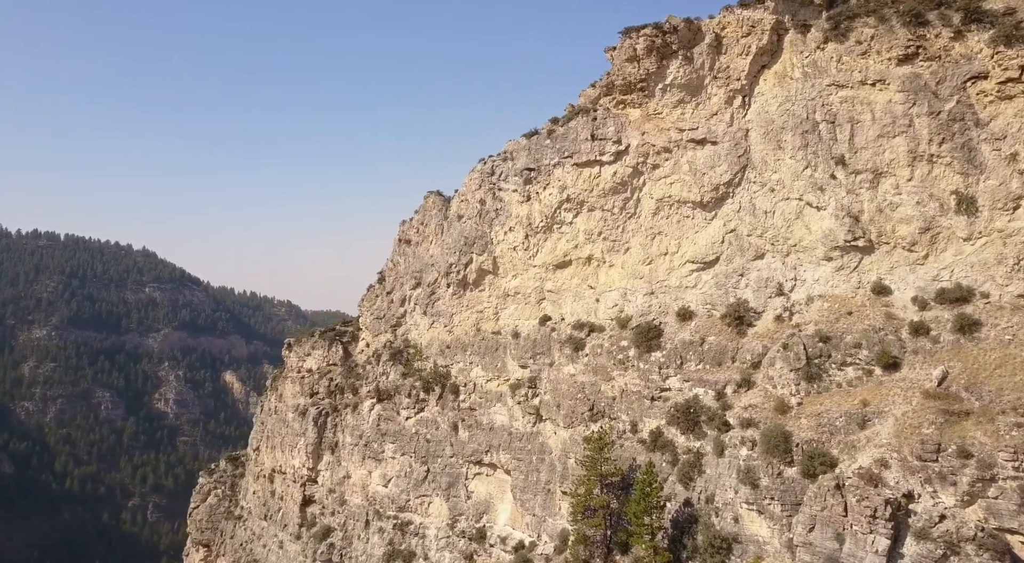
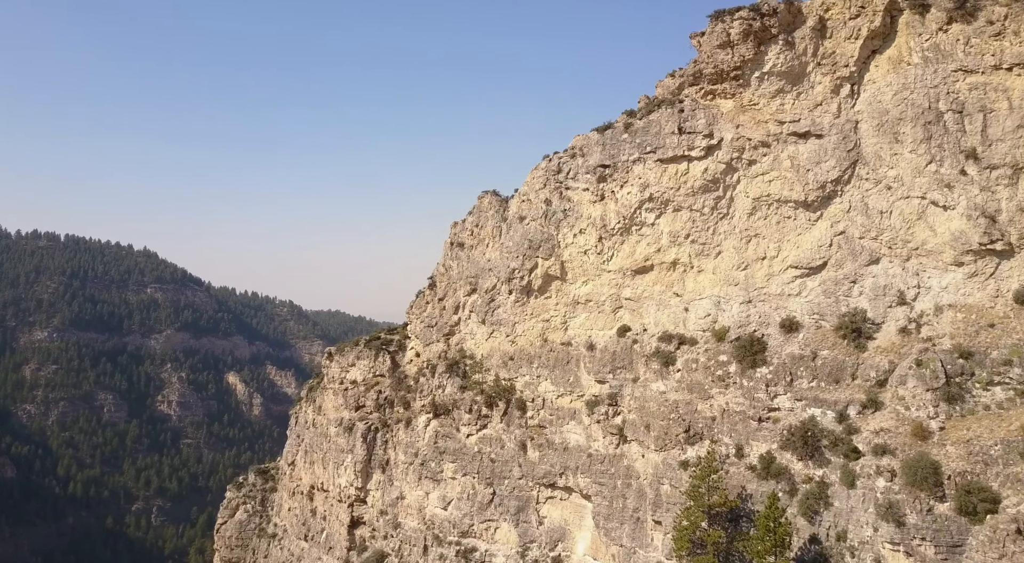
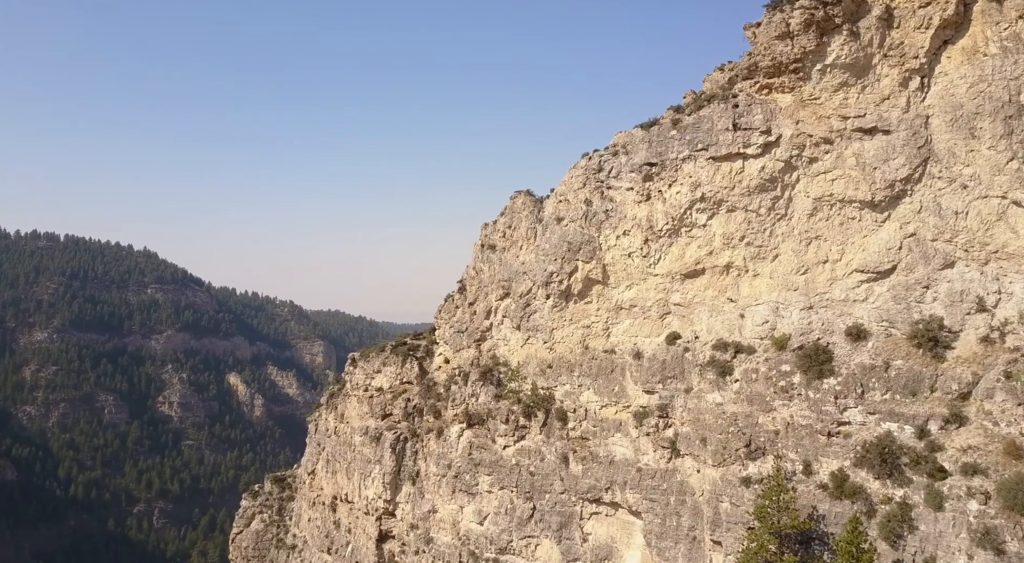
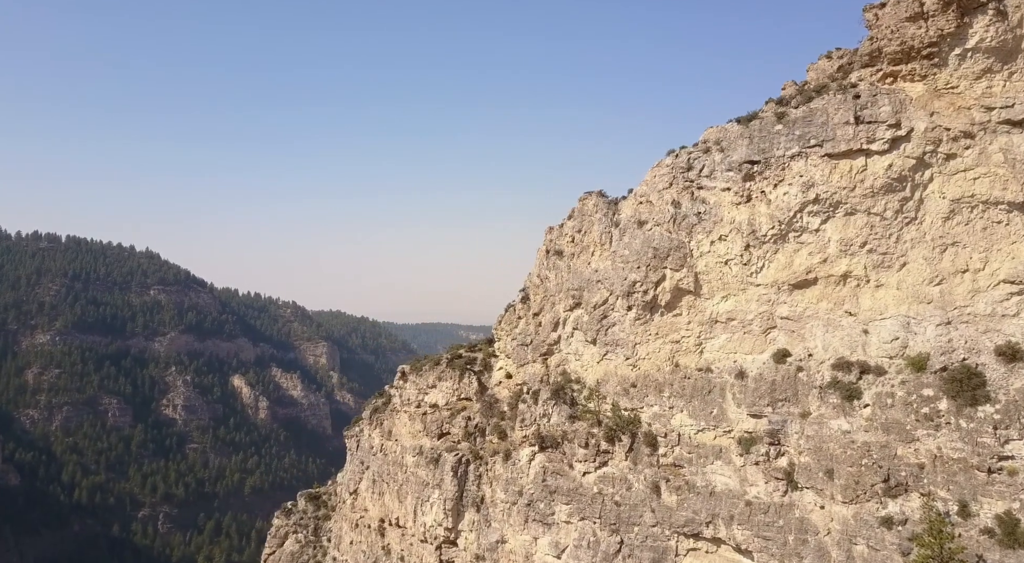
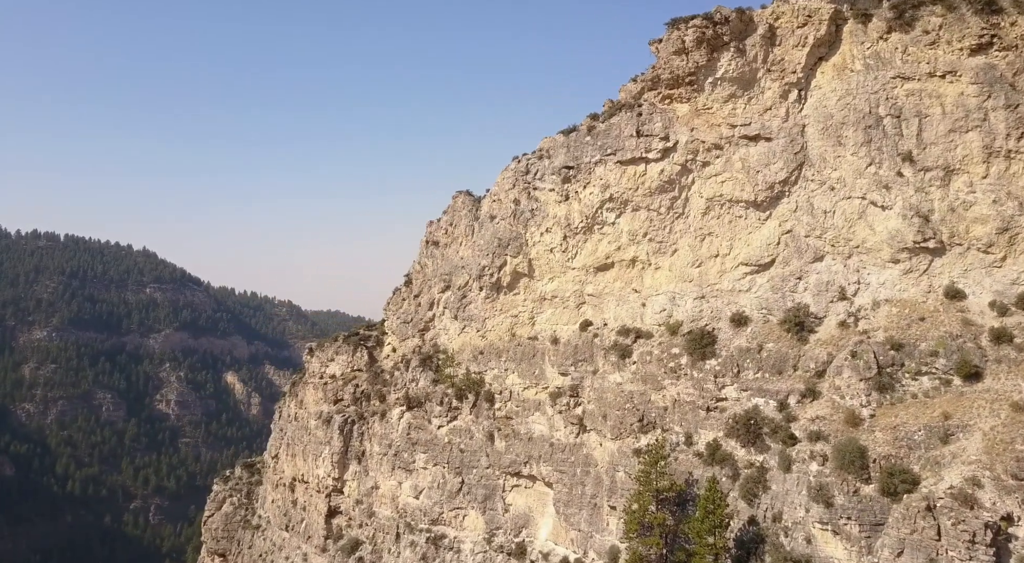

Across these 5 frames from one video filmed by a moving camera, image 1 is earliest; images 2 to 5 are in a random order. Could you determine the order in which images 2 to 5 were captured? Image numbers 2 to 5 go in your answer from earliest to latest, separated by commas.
5, 2, 3, 4
